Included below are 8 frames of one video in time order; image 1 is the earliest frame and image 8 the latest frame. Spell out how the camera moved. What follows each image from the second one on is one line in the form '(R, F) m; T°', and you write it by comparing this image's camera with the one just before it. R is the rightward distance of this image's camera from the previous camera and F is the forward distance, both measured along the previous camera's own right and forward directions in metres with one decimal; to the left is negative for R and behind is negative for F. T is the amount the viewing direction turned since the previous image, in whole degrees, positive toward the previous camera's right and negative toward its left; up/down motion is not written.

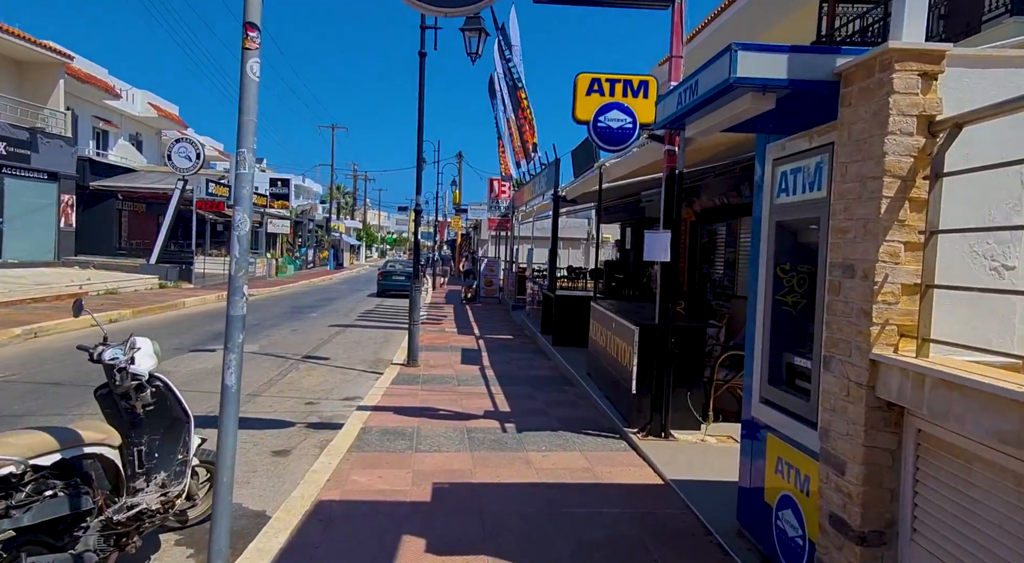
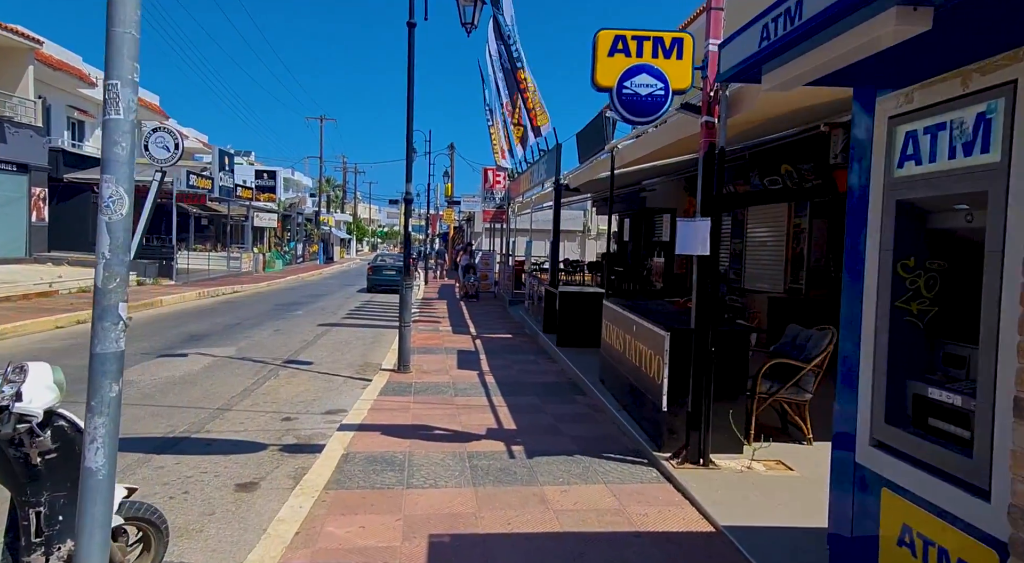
(-0.1, +0.9) m; +1°
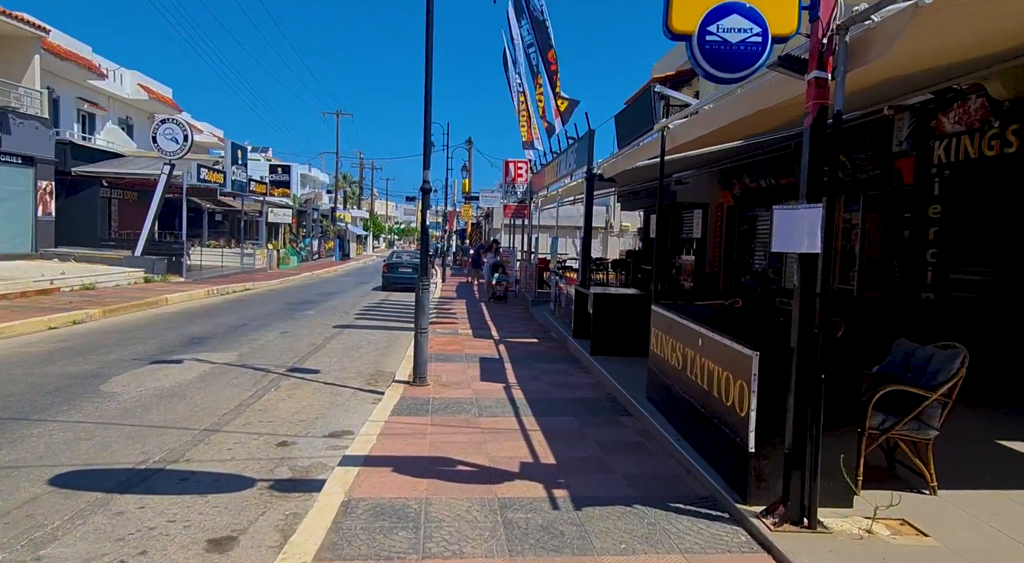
(-0.2, +1.1) m; -1°
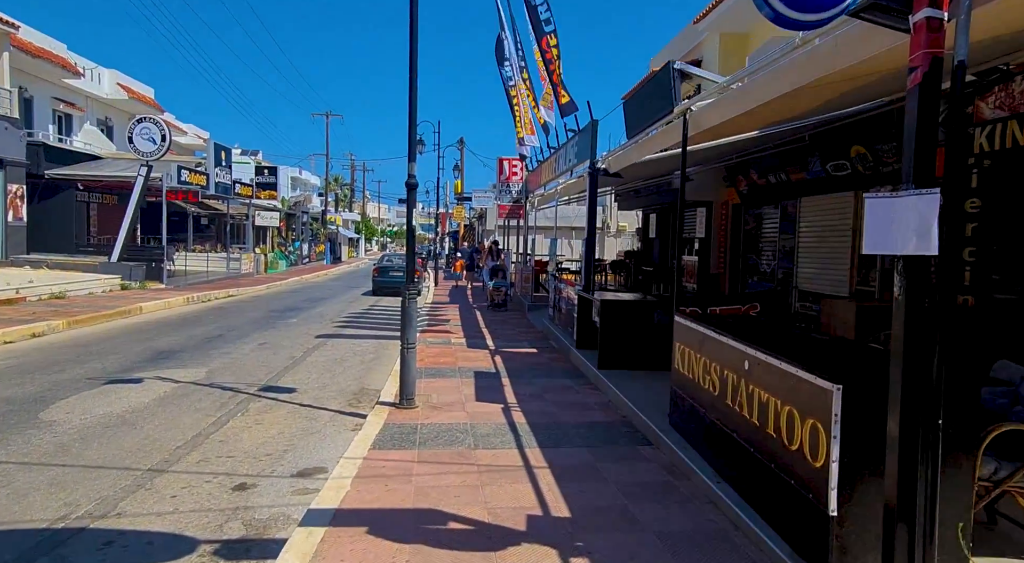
(0.0, +0.9) m; +1°
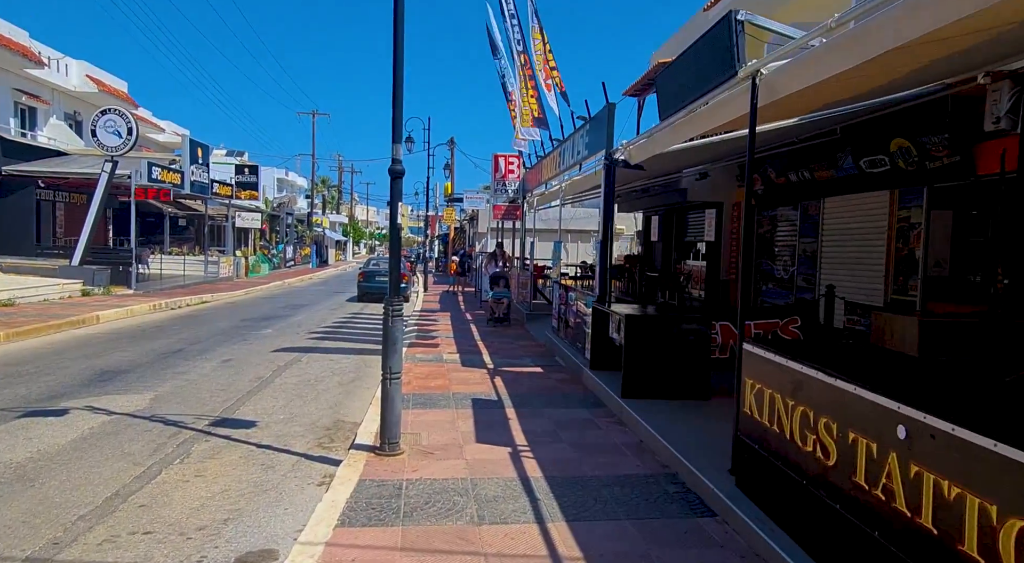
(-0.2, +1.4) m; +1°
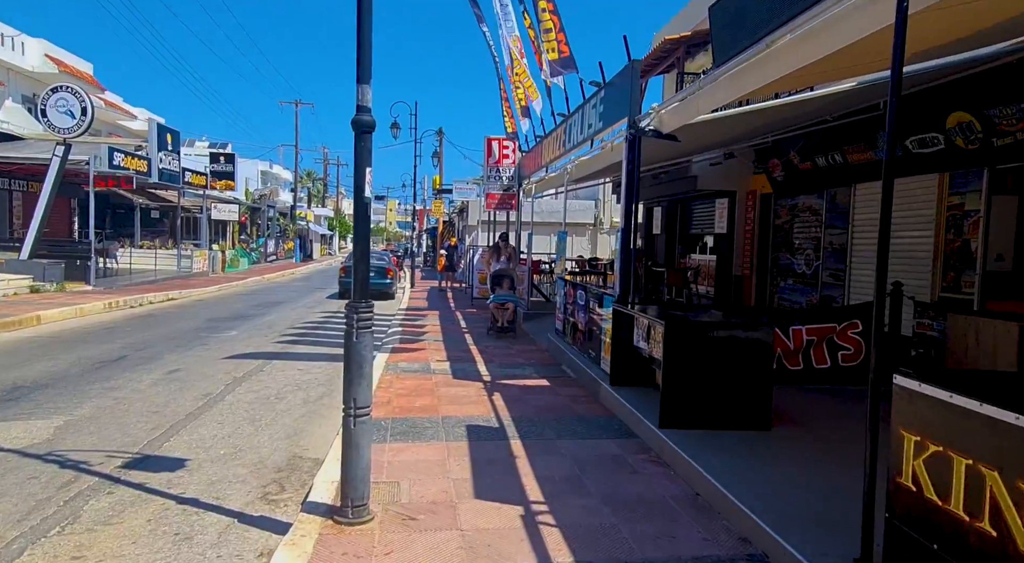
(-0.1, +1.6) m; +1°
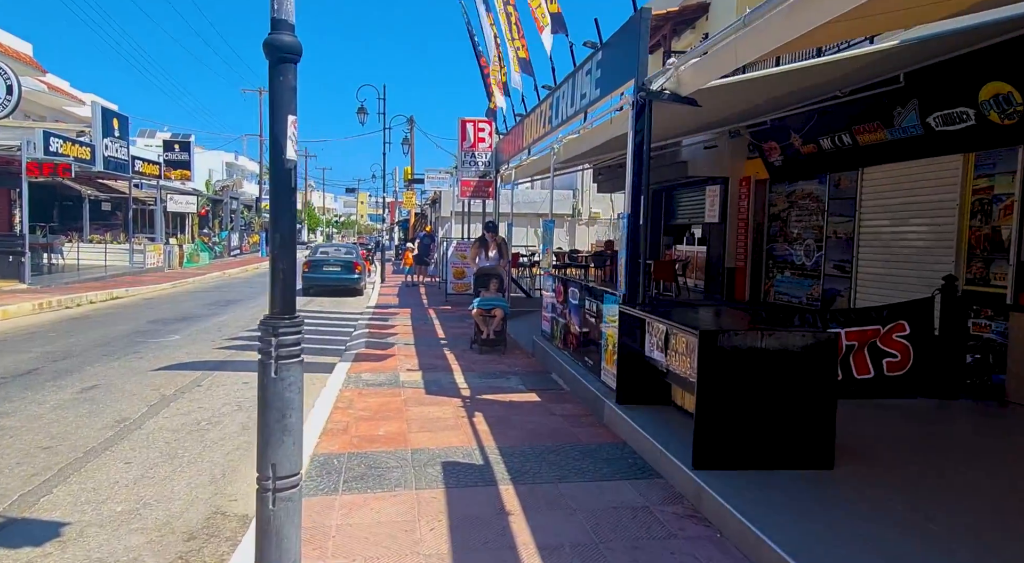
(-0.1, +1.3) m; +2°
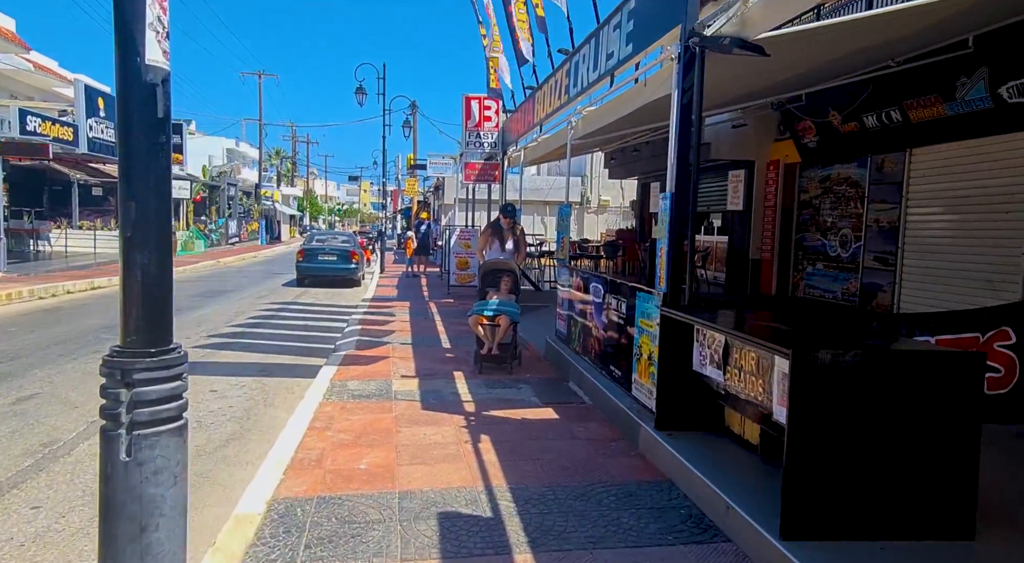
(-0.1, +1.1) m; 0°
